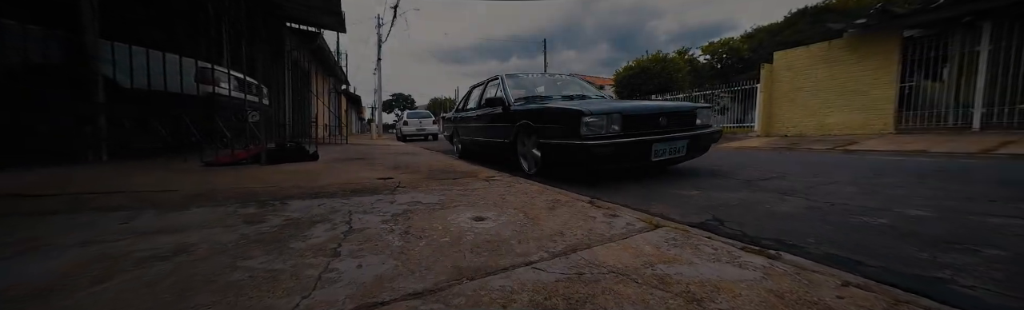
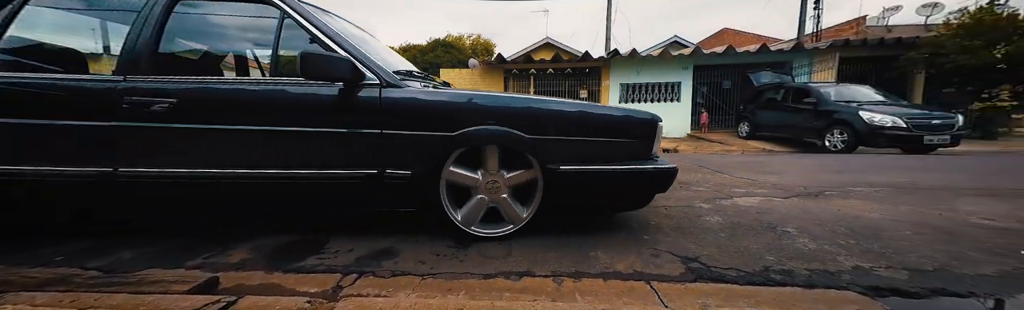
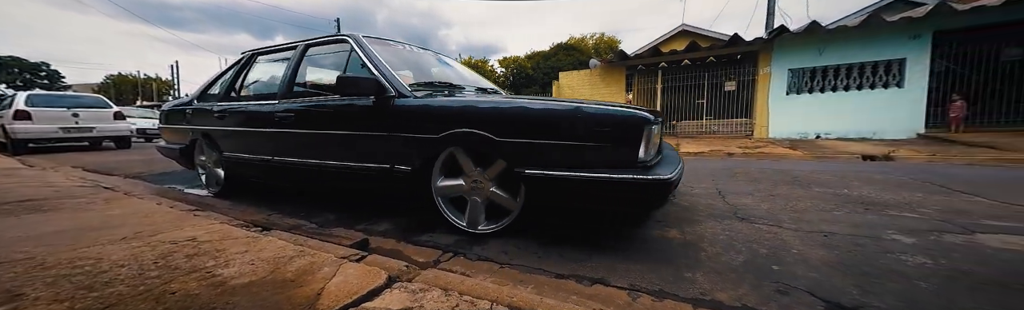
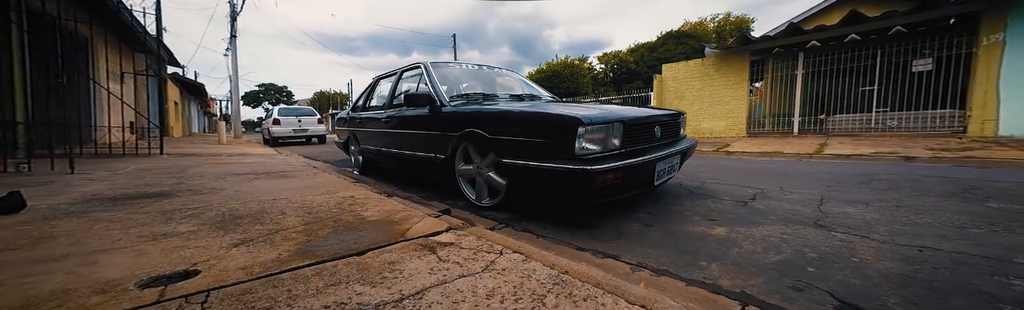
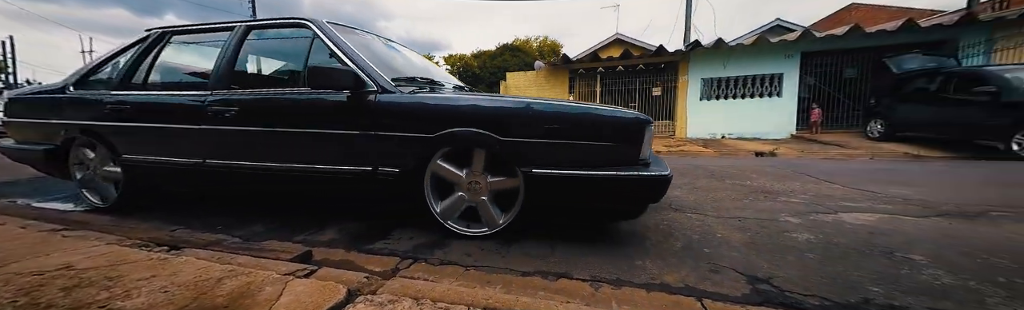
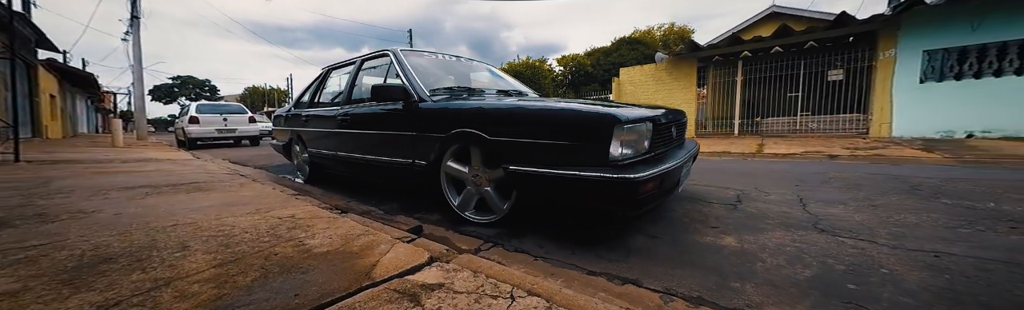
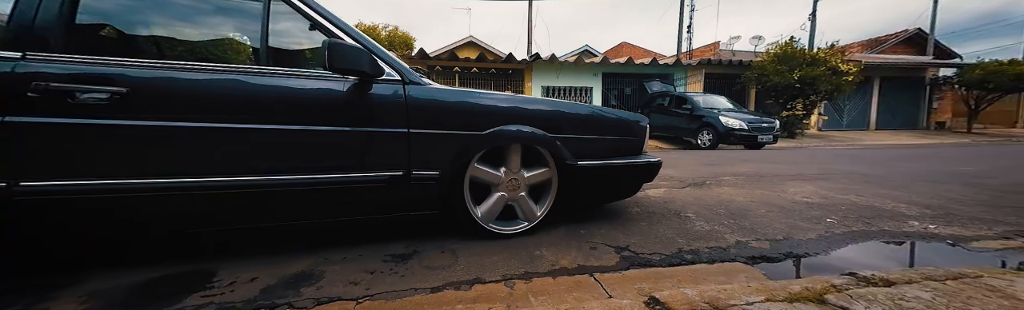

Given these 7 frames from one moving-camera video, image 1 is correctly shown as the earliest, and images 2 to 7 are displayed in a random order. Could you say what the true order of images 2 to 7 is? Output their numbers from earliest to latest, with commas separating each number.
4, 6, 3, 5, 2, 7
